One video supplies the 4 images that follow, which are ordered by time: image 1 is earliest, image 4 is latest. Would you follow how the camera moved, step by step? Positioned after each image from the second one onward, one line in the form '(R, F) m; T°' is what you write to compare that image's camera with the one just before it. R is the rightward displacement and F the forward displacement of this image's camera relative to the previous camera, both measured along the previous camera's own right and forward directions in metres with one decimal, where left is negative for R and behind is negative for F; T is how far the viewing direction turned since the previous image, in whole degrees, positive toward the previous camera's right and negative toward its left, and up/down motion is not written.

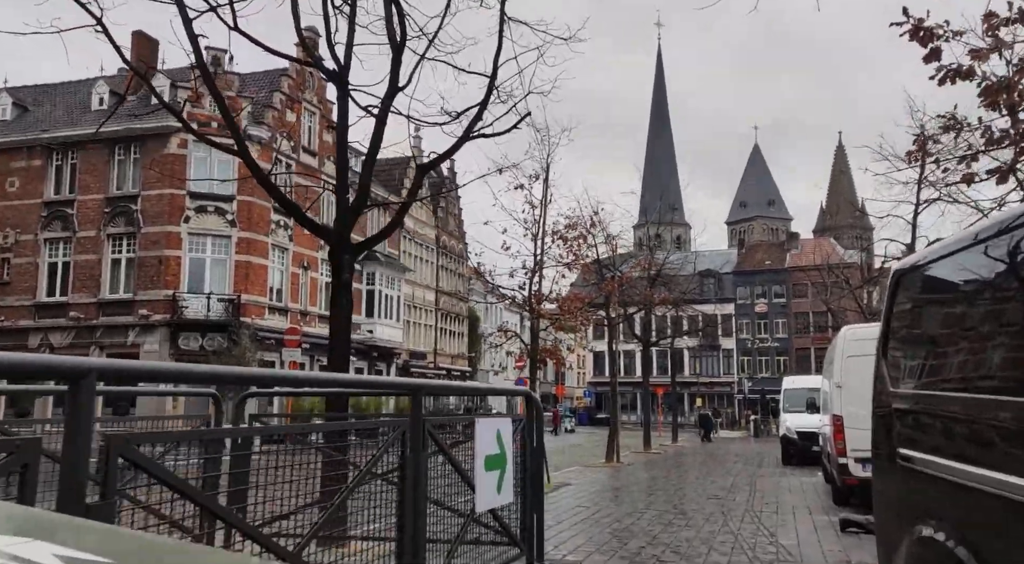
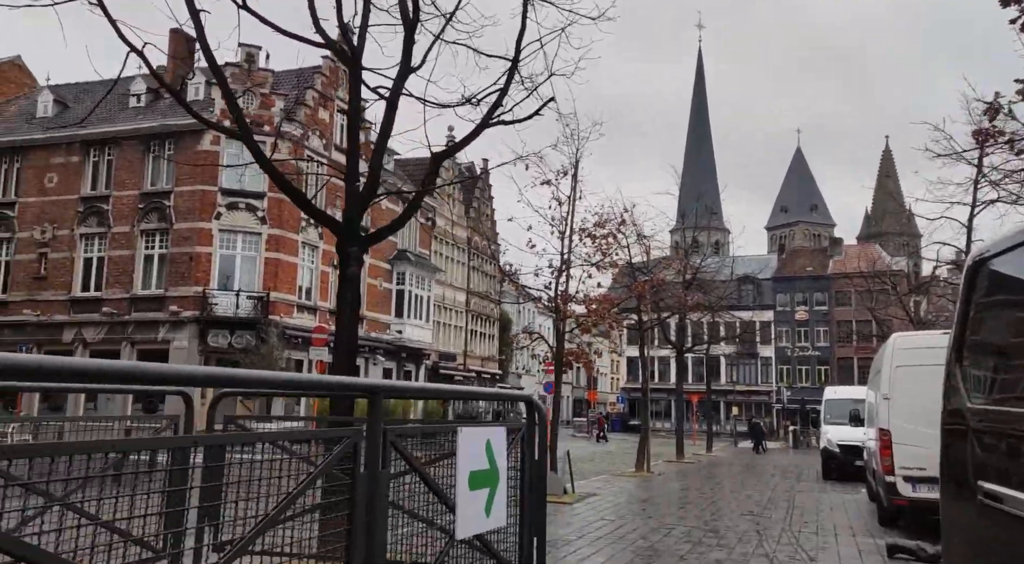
(+0.2, +0.5) m; -3°
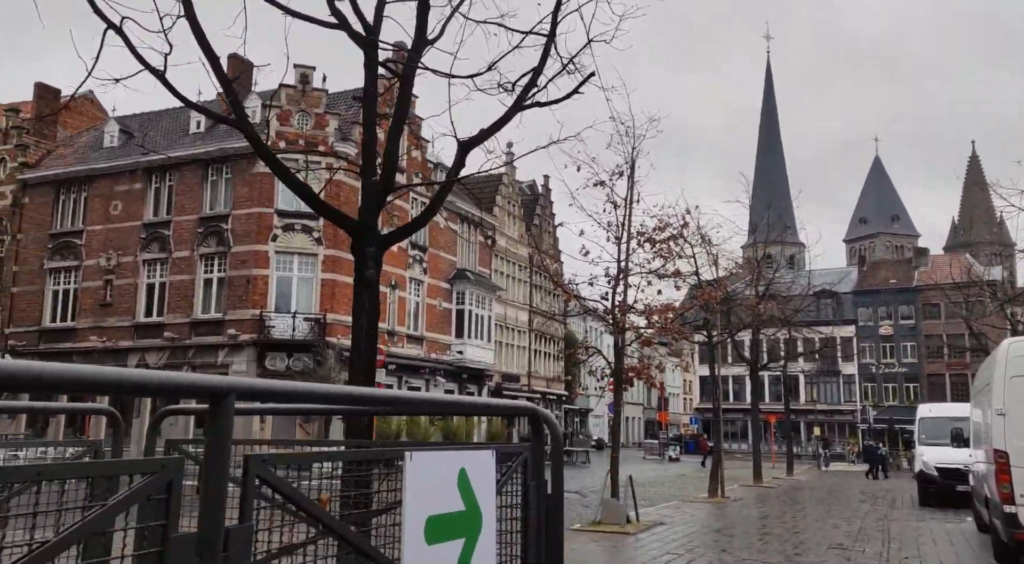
(+0.2, +1.0) m; -5°
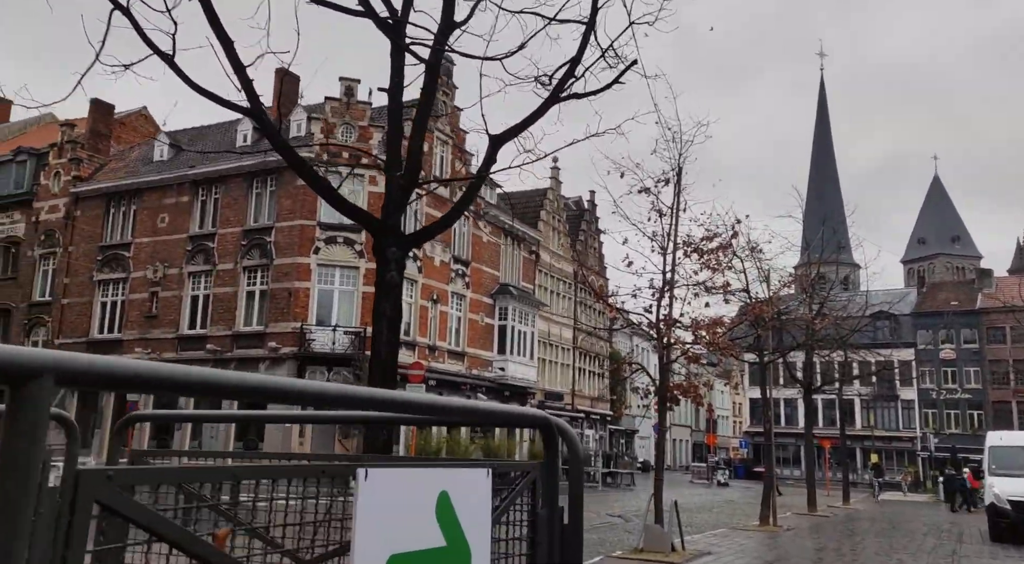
(+0.1, +0.5) m; -3°
